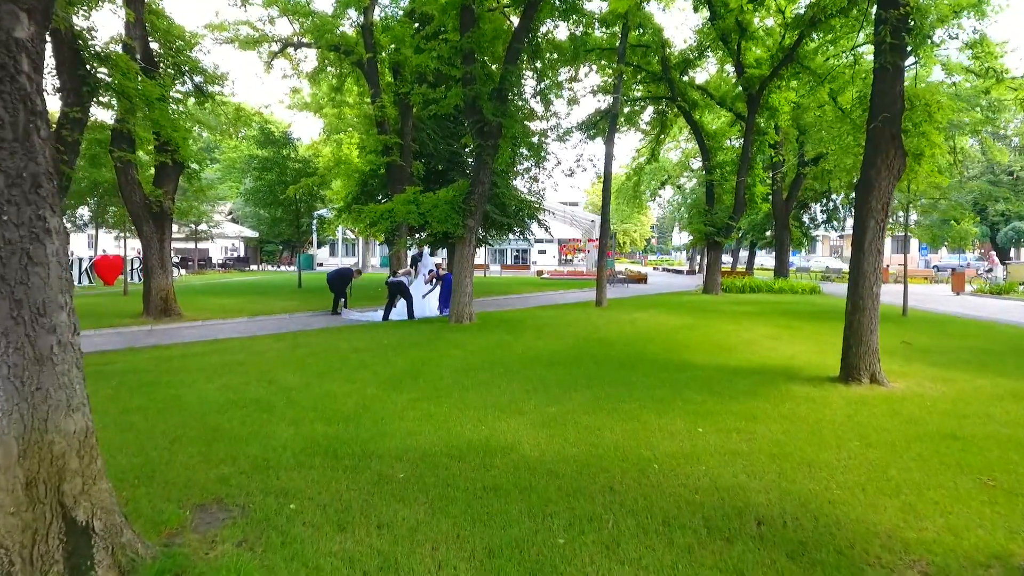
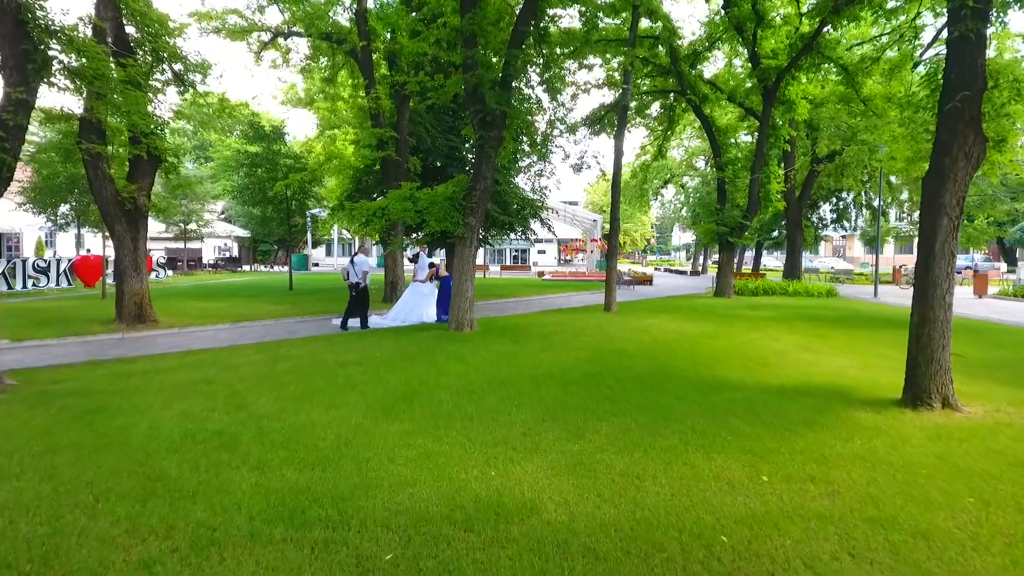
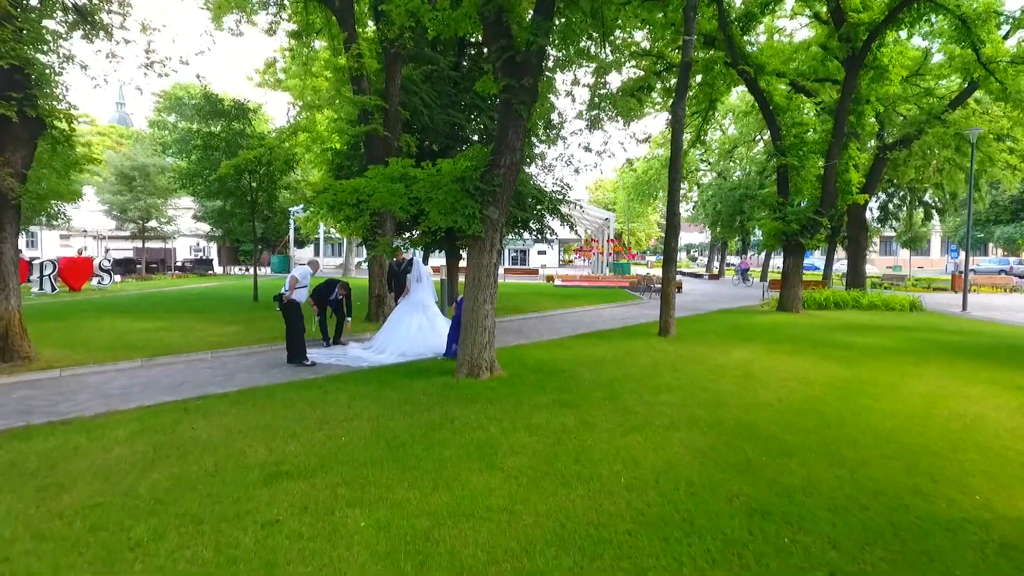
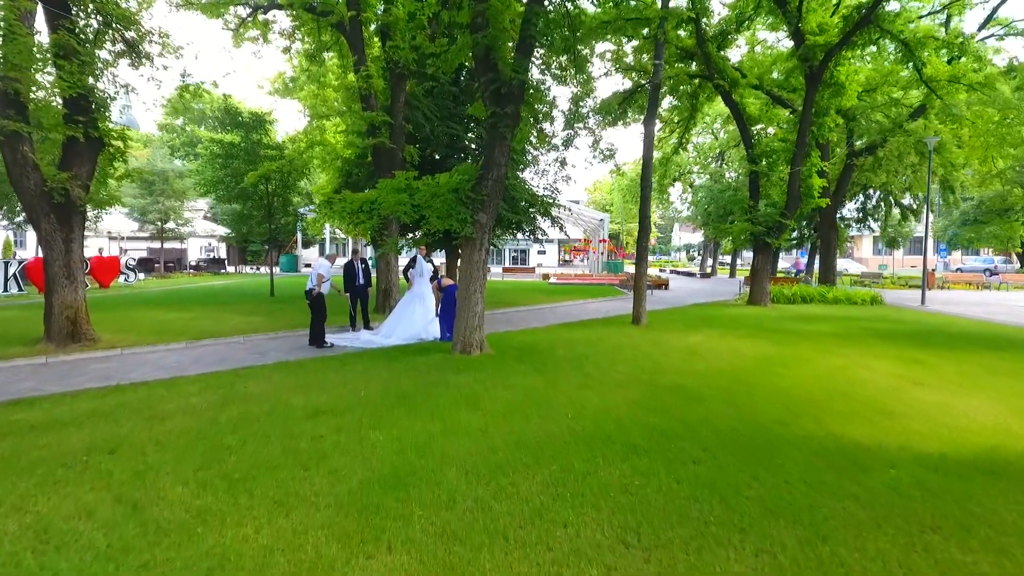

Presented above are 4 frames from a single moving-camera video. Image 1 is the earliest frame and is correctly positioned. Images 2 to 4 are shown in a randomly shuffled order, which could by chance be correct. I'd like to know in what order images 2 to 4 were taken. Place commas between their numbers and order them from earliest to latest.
2, 4, 3
